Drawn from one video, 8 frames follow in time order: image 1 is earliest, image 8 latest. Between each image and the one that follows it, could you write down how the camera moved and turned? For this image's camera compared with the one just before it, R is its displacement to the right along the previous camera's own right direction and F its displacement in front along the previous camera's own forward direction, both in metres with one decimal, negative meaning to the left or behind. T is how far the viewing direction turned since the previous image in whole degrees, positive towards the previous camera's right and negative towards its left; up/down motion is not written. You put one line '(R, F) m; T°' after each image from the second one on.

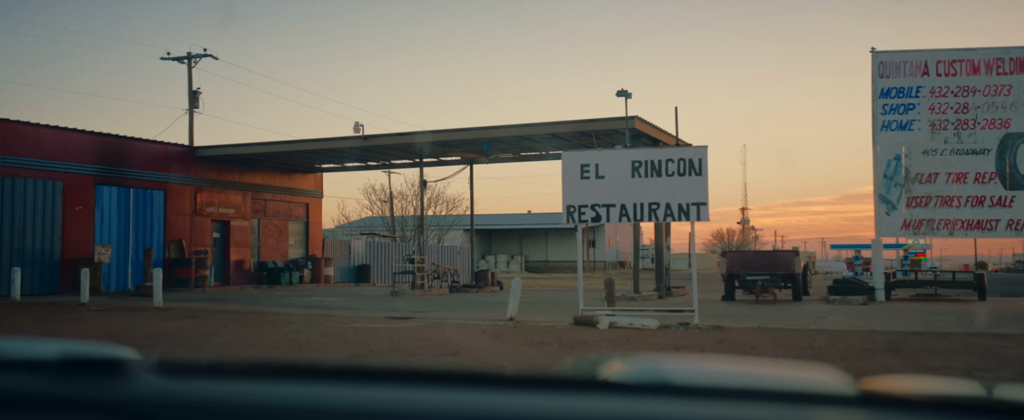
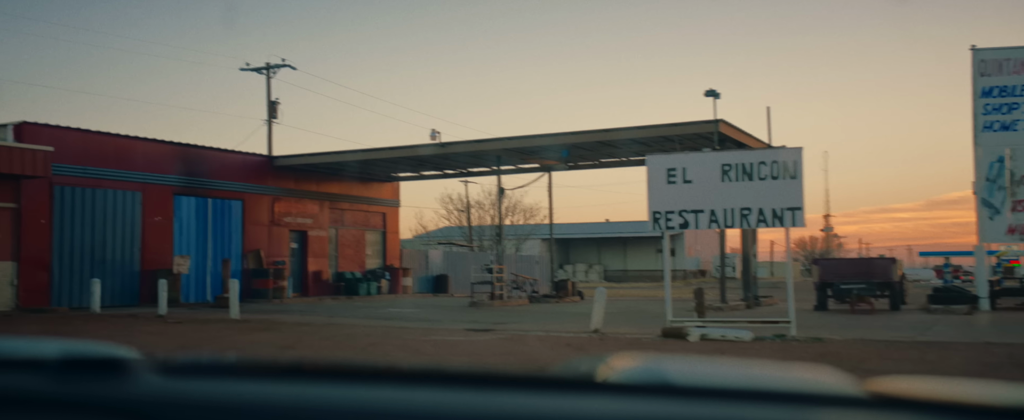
(-0.1, +0.9) m; -5°
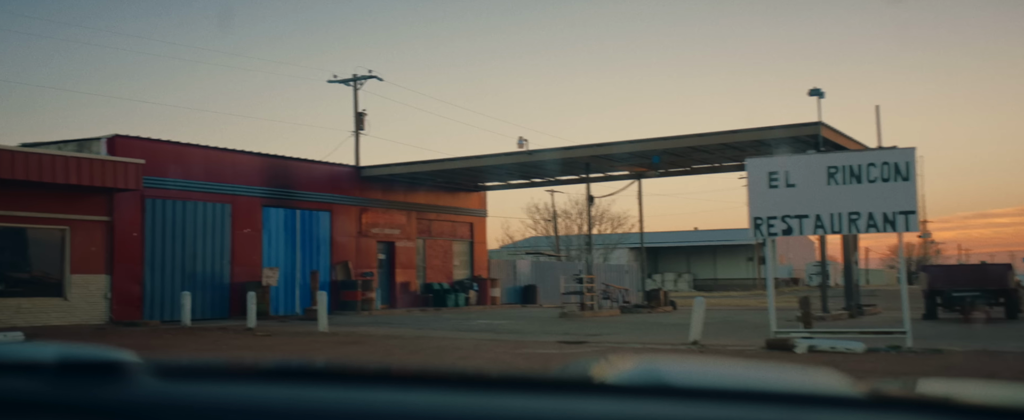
(-0.1, +0.7) m; -5°
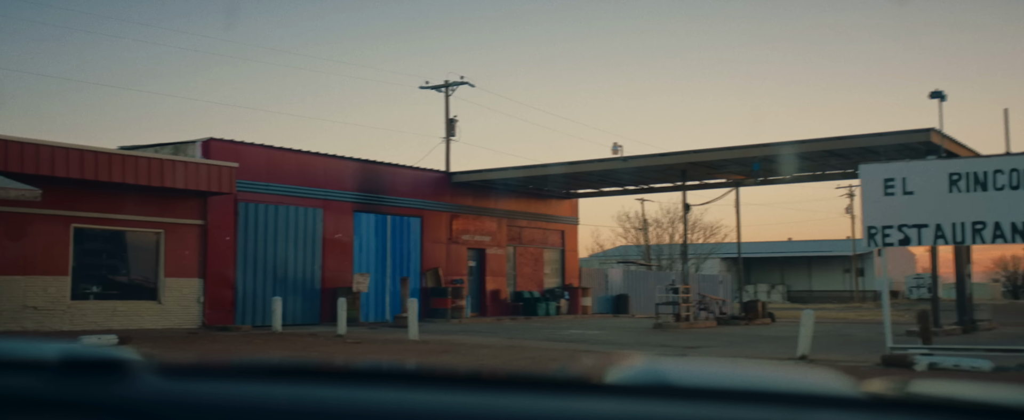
(-0.2, +0.6) m; -5°
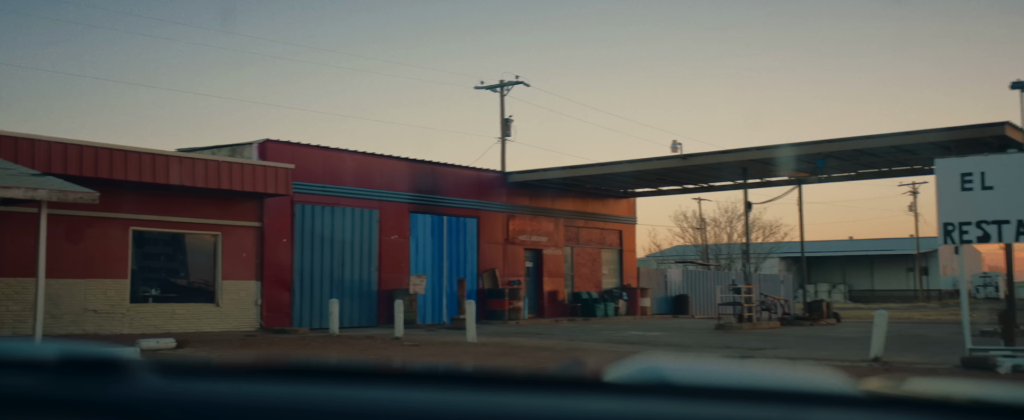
(-0.1, +0.4) m; -3°
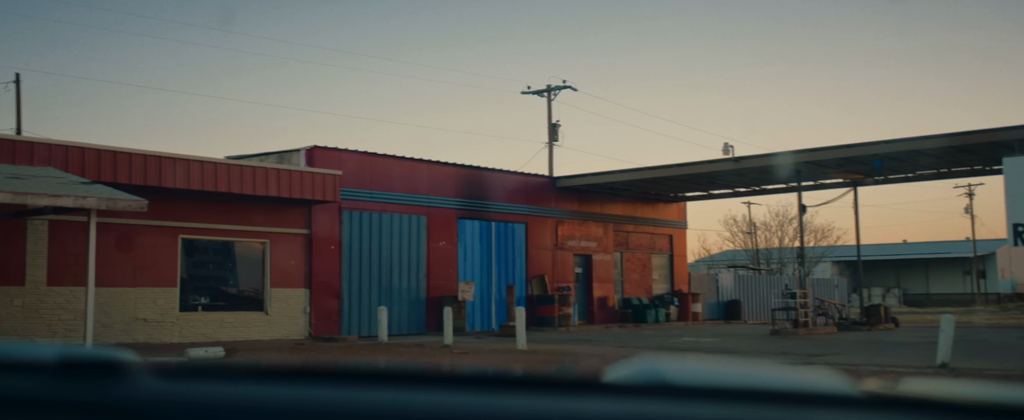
(-0.1, +0.3) m; -3°
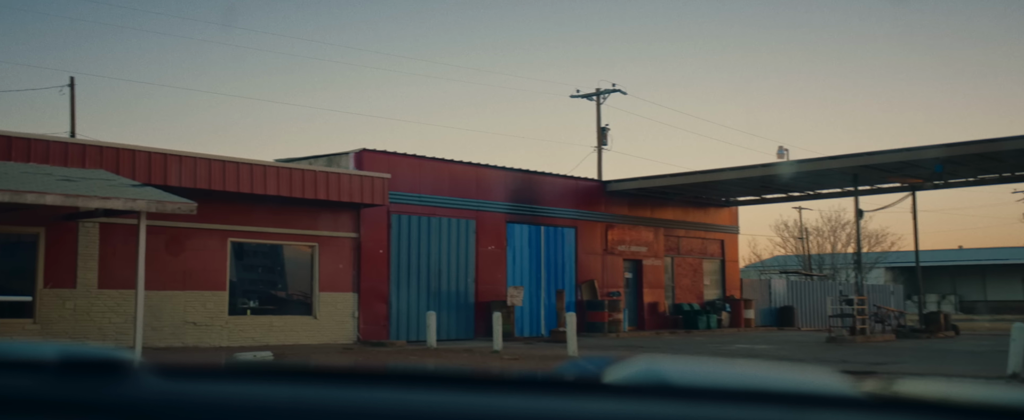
(-0.1, +0.3) m; -3°
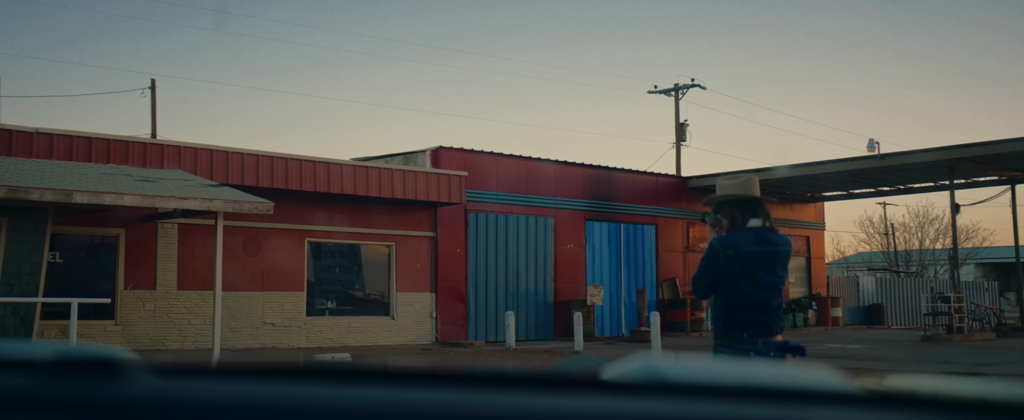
(-0.1, +0.4) m; -4°
